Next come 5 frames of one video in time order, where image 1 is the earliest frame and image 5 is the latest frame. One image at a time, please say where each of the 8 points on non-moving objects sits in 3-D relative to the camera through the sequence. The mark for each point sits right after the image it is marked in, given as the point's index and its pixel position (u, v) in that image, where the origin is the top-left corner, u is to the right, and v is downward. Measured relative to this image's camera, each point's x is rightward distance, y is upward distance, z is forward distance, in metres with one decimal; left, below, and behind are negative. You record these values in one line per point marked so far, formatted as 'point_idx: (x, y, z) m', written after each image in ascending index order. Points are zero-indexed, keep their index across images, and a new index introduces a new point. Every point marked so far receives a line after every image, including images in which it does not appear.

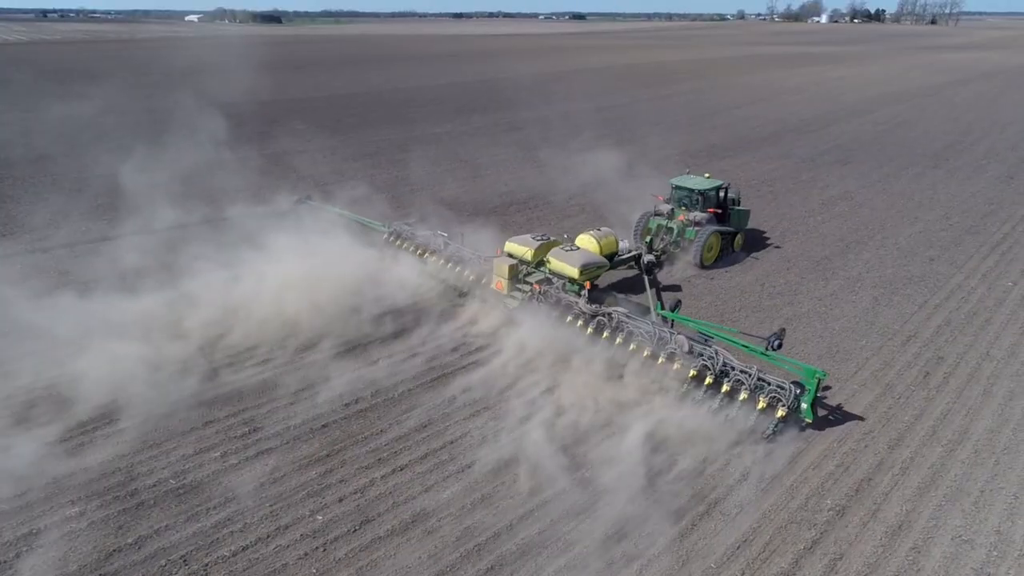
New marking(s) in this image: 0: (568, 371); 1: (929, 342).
0: (+0.5, -0.9, +7.5) m
1: (+4.7, -0.7, +8.0) m
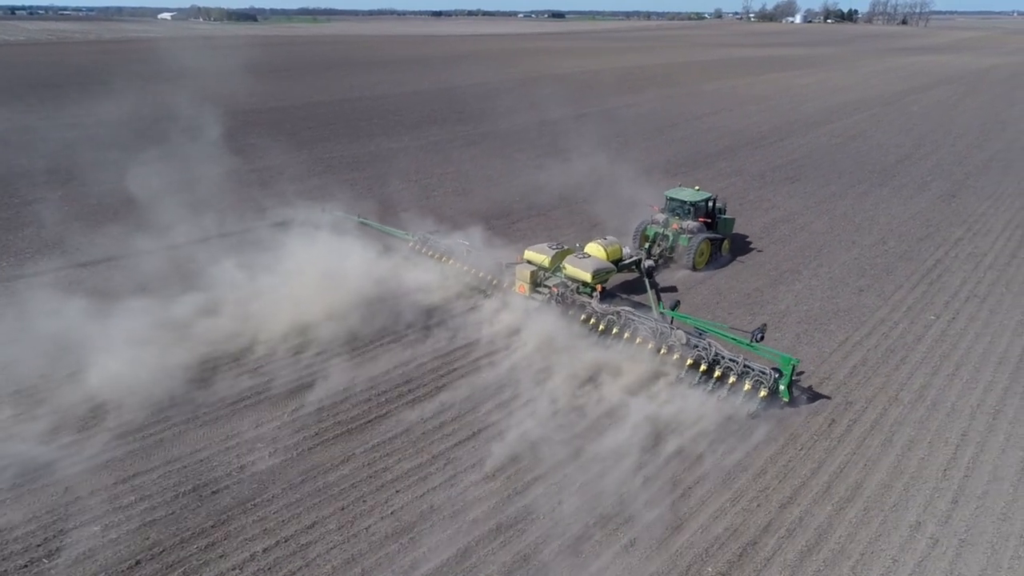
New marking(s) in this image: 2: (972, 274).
0: (-0.4, -1.4, +7.5) m
1: (+3.7, -1.2, +8.1) m
2: (+7.7, +0.2, +11.8) m
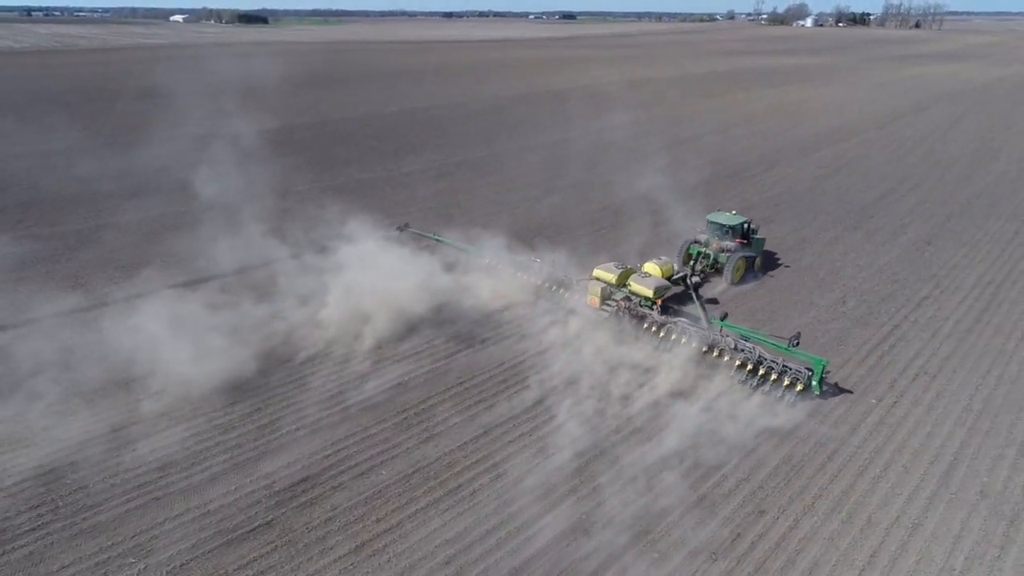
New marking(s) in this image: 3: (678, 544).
0: (-1.5, -2.5, +7.2) m
1: (+2.7, -2.3, +7.7) m
2: (+6.7, -0.9, +11.4) m
3: (+1.7, -2.6, +7.0) m
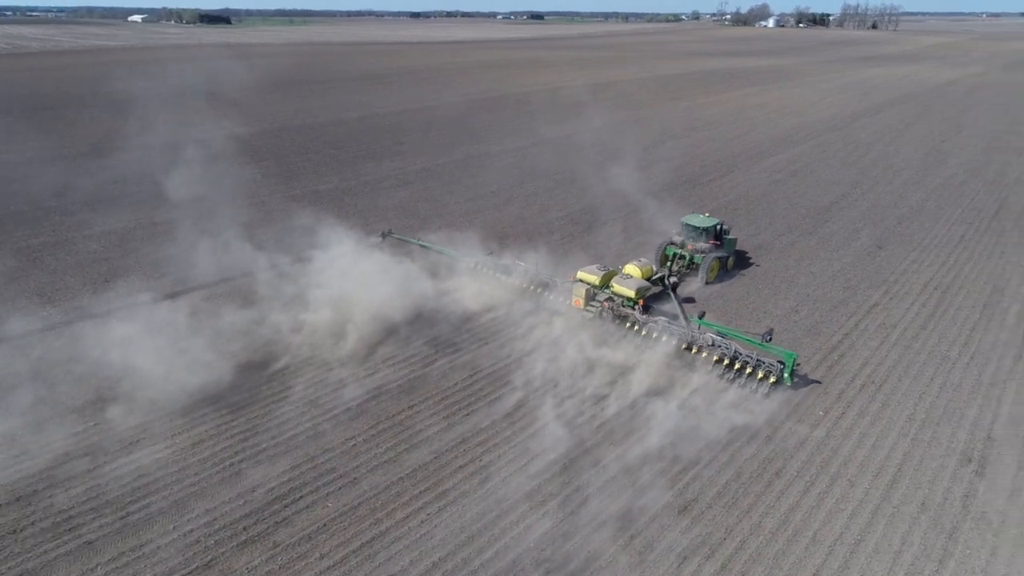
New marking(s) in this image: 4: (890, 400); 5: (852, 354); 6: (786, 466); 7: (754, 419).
0: (-2.0, -2.8, +7.1) m
1: (+2.1, -2.5, +7.8) m
2: (+6.0, -1.1, +11.6) m
3: (+1.2, -2.8, +7.0) m
4: (+5.4, -1.6, +10.1) m
5: (+5.4, -1.1, +11.4) m
6: (+3.3, -2.2, +8.5) m
7: (+3.4, -1.7, +9.6) m
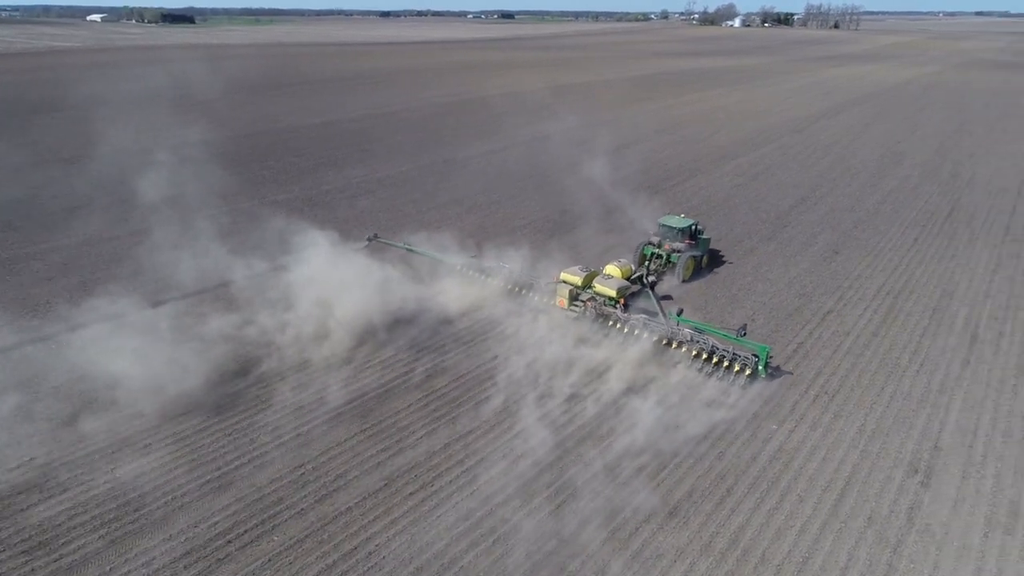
0: (-2.5, -3.1, +7.0) m
1: (+1.6, -2.7, +7.8) m
2: (+5.3, -1.2, +11.7) m
3: (+0.7, -3.1, +7.0) m
4: (+4.8, -1.8, +10.2) m
5: (+4.8, -1.3, +11.5) m
6: (+2.8, -2.4, +8.6) m
7: (+2.8, -1.9, +9.7) m
